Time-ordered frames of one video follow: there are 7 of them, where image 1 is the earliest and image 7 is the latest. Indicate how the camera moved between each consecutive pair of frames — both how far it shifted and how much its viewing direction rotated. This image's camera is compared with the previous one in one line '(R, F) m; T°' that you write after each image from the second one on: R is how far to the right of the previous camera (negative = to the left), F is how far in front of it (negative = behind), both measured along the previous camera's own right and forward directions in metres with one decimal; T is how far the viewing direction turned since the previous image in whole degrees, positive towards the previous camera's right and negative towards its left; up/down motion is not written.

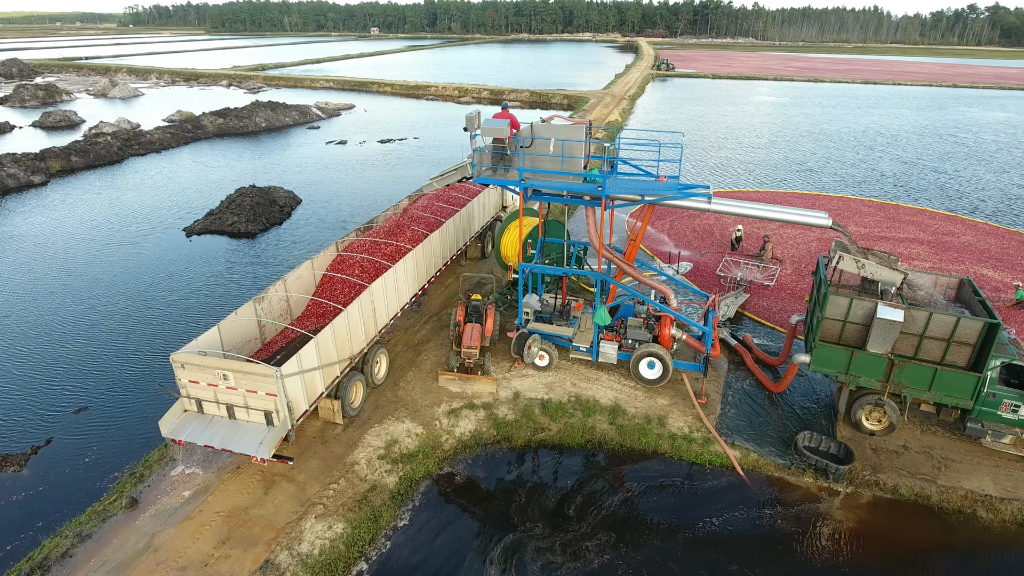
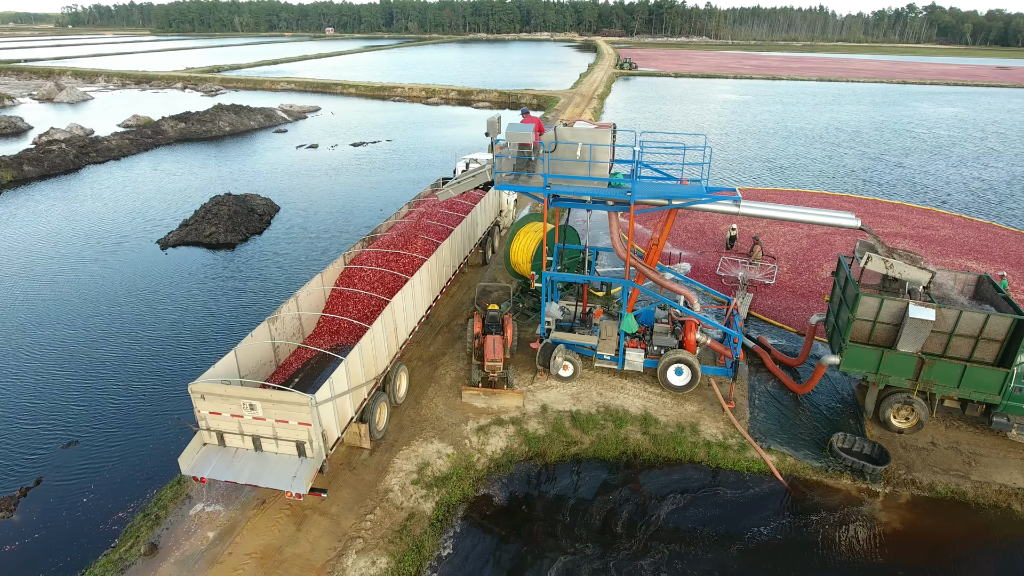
(-1.2, +0.4) m; +4°
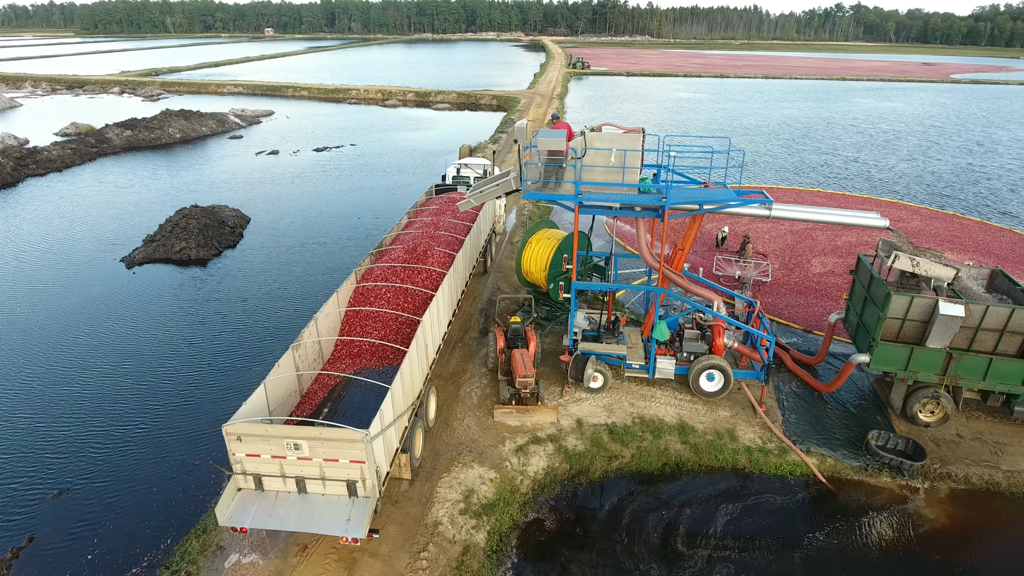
(-1.4, +0.5) m; +5°
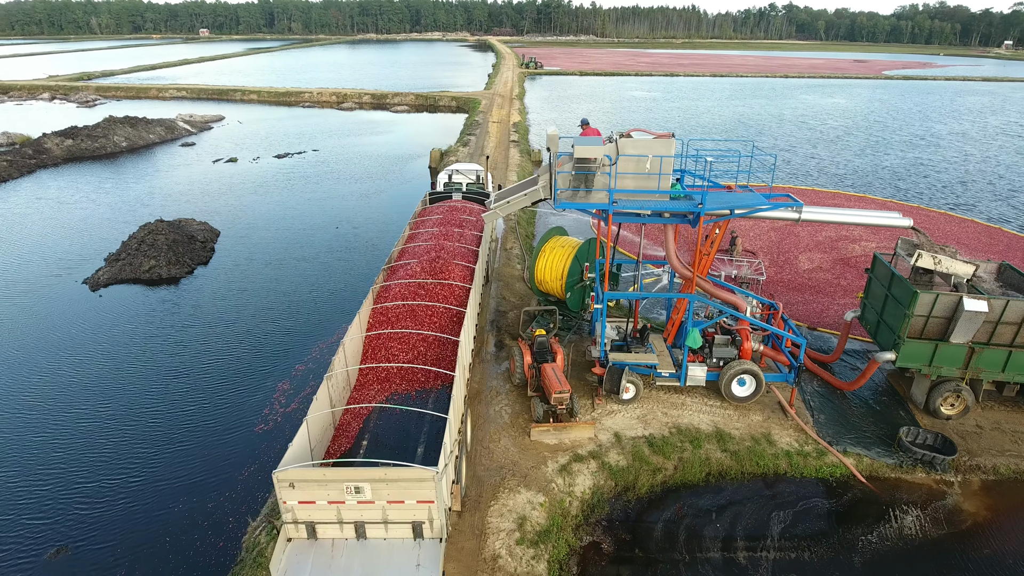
(-1.4, +0.5) m; +5°
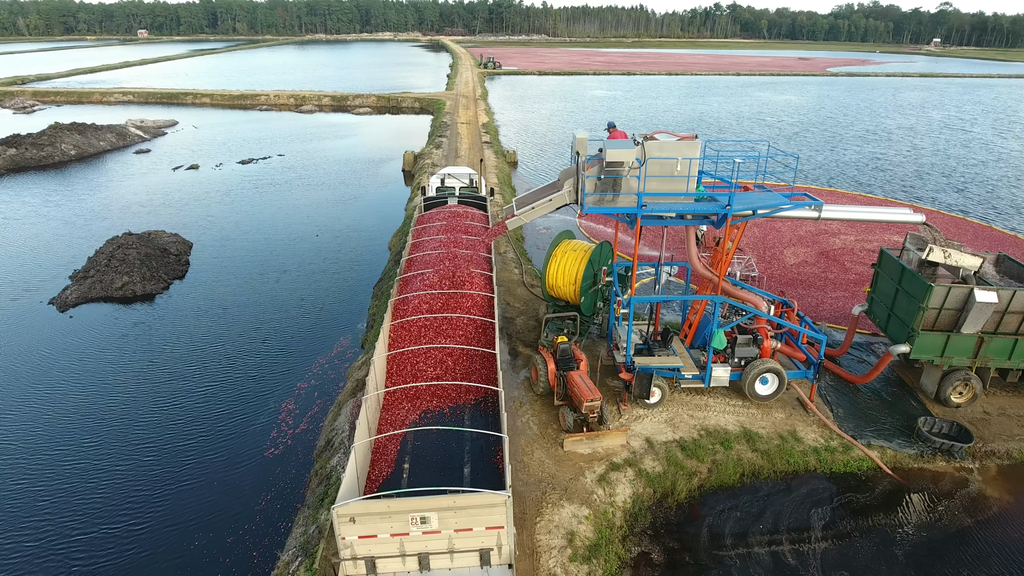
(-1.2, +0.3) m; +4°
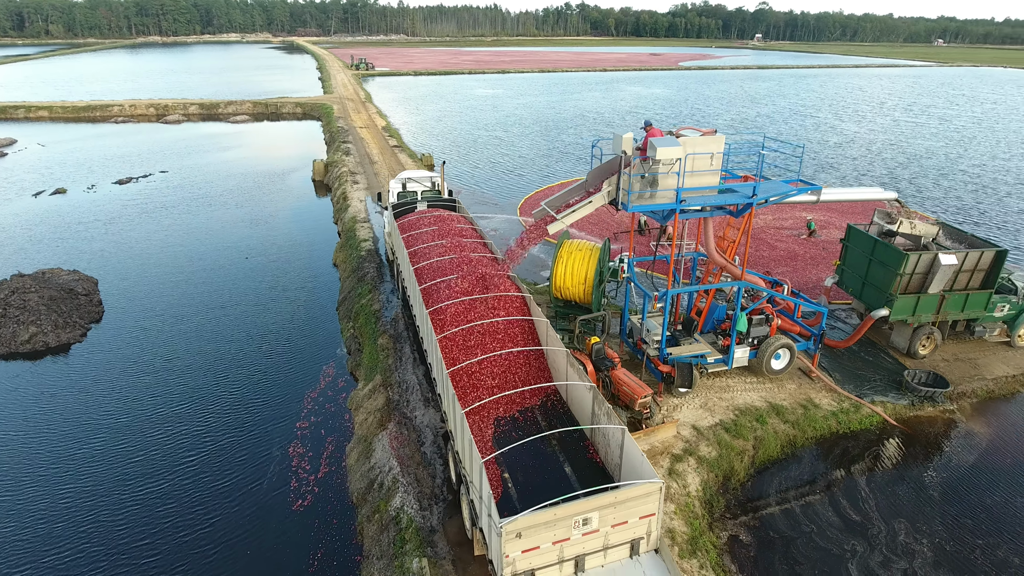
(-2.8, +0.6) m; +12°
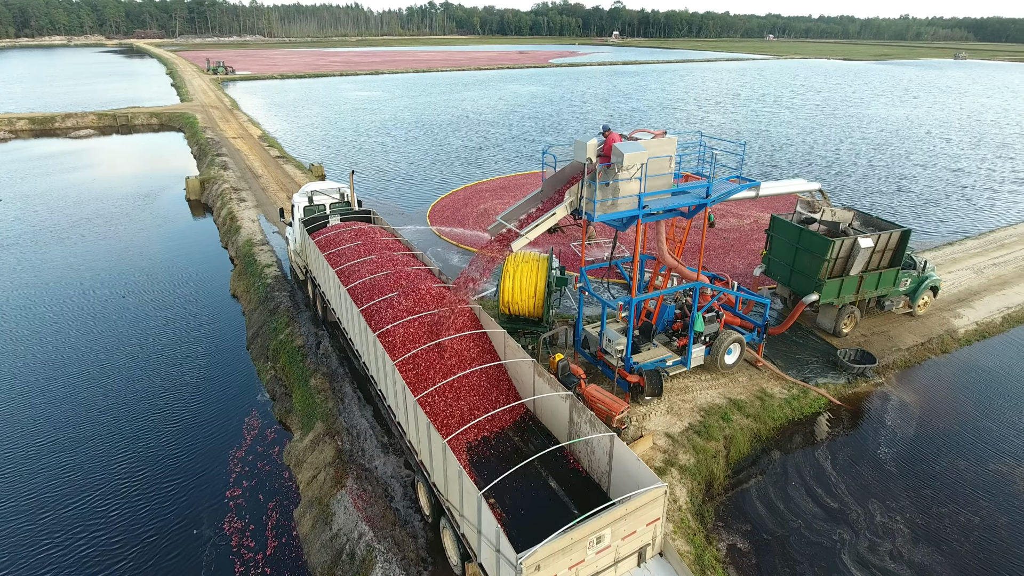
(-1.2, +0.9) m; +11°
